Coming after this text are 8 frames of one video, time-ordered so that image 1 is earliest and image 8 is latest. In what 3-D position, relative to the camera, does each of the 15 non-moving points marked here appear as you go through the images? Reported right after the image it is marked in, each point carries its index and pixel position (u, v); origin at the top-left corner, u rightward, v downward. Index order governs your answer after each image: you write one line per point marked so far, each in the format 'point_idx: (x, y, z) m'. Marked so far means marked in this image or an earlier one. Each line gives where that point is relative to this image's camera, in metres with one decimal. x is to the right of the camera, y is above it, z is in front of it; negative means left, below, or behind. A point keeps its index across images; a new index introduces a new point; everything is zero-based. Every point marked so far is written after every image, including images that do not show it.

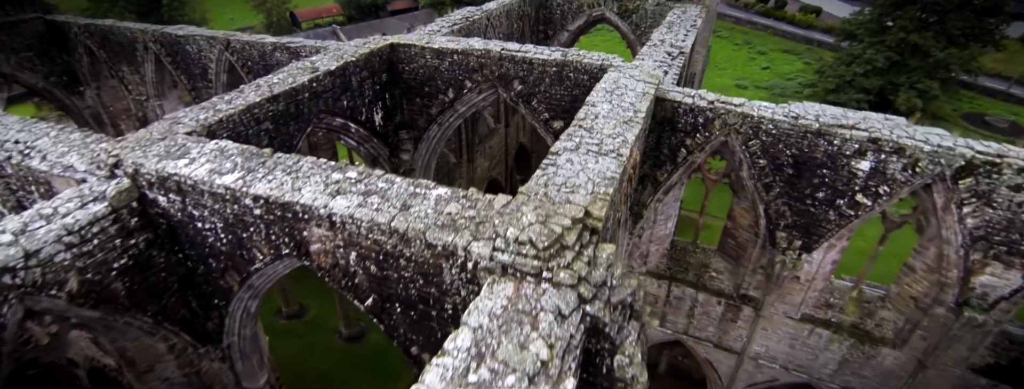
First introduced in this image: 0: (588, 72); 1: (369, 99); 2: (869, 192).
0: (+1.0, +1.7, +6.3) m
1: (-2.2, +1.4, +7.0) m
2: (+4.3, 0.0, +5.5) m
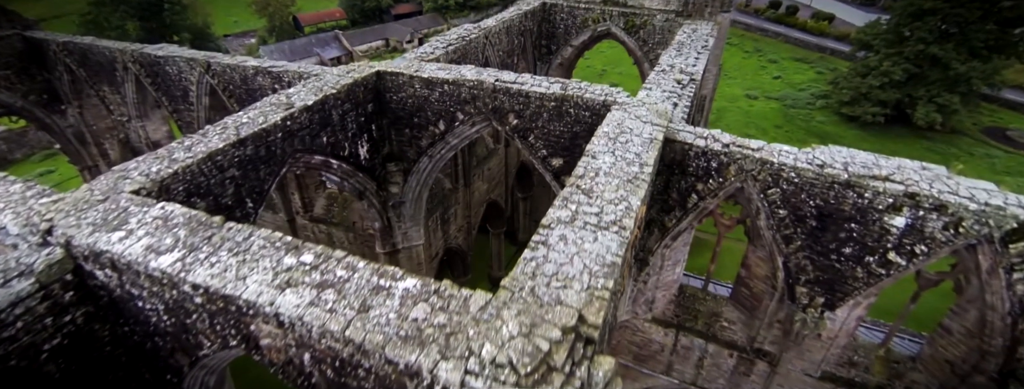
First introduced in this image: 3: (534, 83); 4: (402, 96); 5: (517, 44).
0: (+1.0, +1.1, +5.7) m
1: (-2.3, +0.9, +6.5) m
2: (+4.2, -0.6, +4.9) m
3: (+0.3, +1.5, +6.1) m
4: (-1.6, +1.4, +6.8) m
5: (+0.1, +3.7, +11.3) m
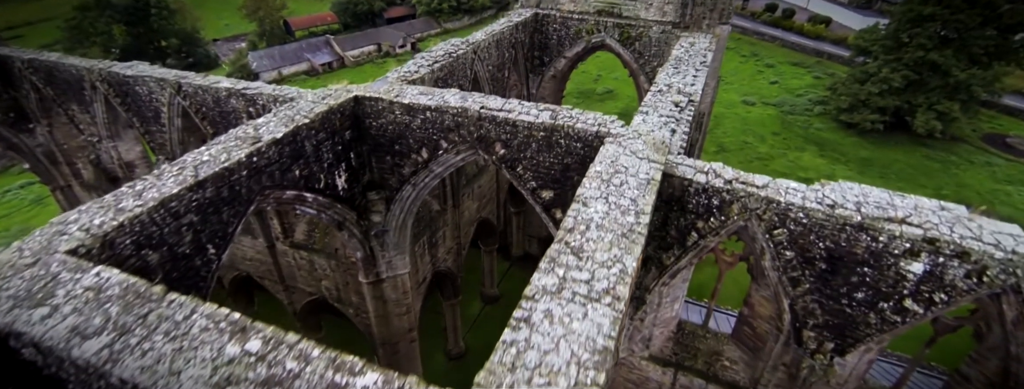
0: (+0.8, +0.6, +5.3) m
1: (-2.4, +0.4, +6.1) m
2: (+4.0, -1.0, +4.5) m
3: (+0.1, +1.0, +5.7) m
4: (-1.8, +1.0, +6.3) m
5: (-0.1, +3.3, +10.9) m
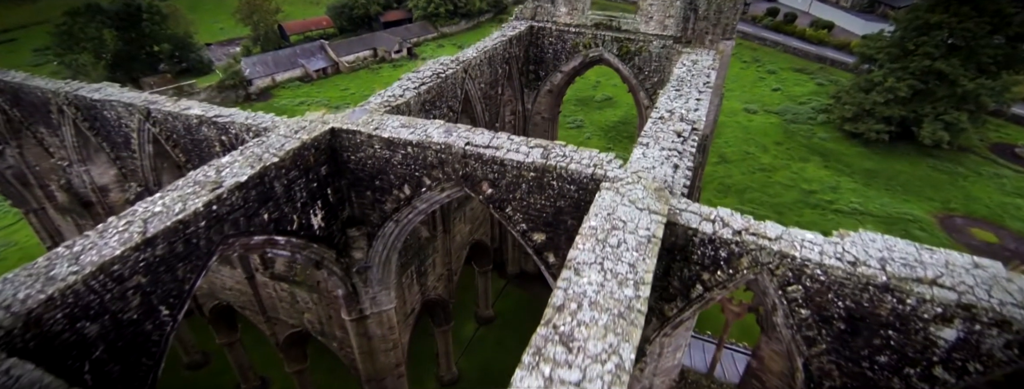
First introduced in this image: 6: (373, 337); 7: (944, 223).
0: (+0.7, +0.1, +4.9) m
1: (-2.6, -0.1, +5.6) m
2: (+3.9, -1.5, +4.1) m
3: (0.0, +0.5, +5.3) m
4: (-1.9, +0.5, +5.9) m
5: (-0.2, +2.8, +10.4) m
6: (-2.4, -2.5, +7.9) m
7: (+14.9, -1.0, +15.9) m
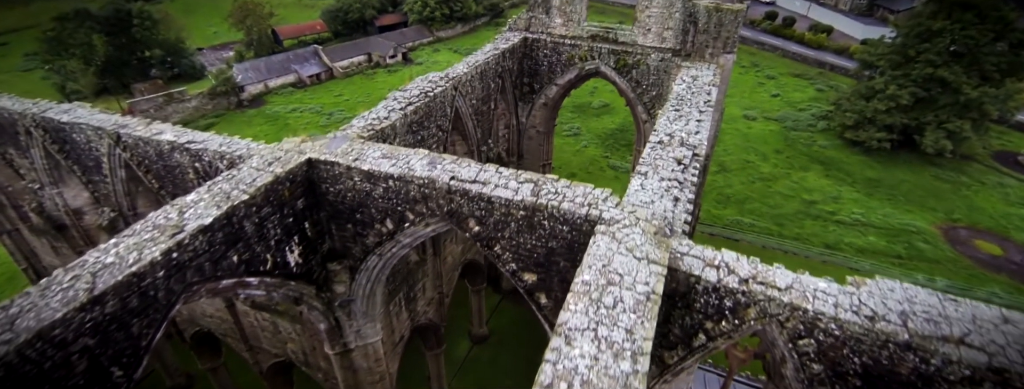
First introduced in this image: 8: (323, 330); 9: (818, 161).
0: (+0.5, -0.3, +4.5) m
1: (-2.7, -0.5, +5.2) m
2: (+3.8, -1.9, +3.7) m
3: (-0.1, +0.1, +4.9) m
4: (-2.0, +0.1, +5.5) m
5: (-0.4, +2.4, +10.1) m
6: (-2.5, -2.9, +7.5) m
7: (+14.7, -1.3, +15.6) m
8: (-2.8, -2.0, +6.7) m
9: (+12.8, +1.4, +19.2) m
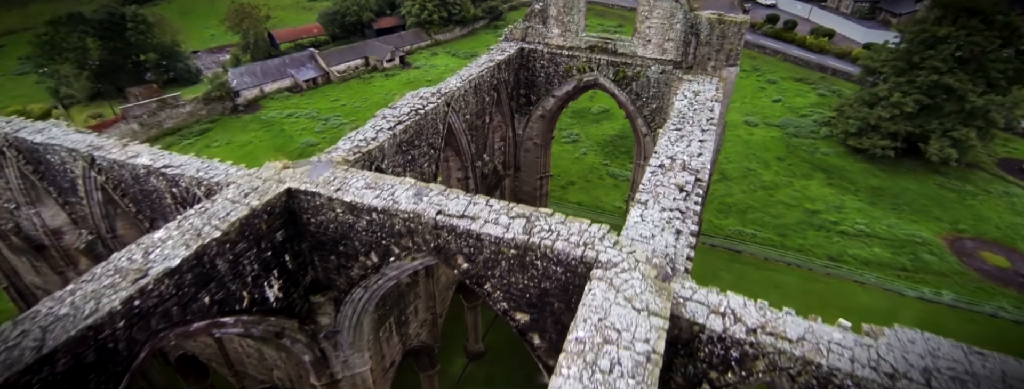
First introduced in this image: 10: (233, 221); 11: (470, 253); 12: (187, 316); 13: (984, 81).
0: (+0.5, -0.6, +4.2) m
1: (-2.8, -0.9, +4.9) m
2: (+3.7, -2.3, +3.4) m
3: (-0.2, -0.2, +4.6) m
4: (-2.1, -0.3, +5.2) m
5: (-0.5, +2.0, +9.8) m
6: (-2.6, -3.2, +7.2) m
7: (+14.6, -1.7, +15.3) m
8: (-2.9, -2.3, +6.4) m
9: (+12.7, +1.1, +18.9) m
10: (-2.8, -0.3, +4.6) m
11: (-0.4, -0.6, +4.6) m
12: (-3.0, -1.1, +4.3) m
13: (+17.6, +4.2, +17.2) m
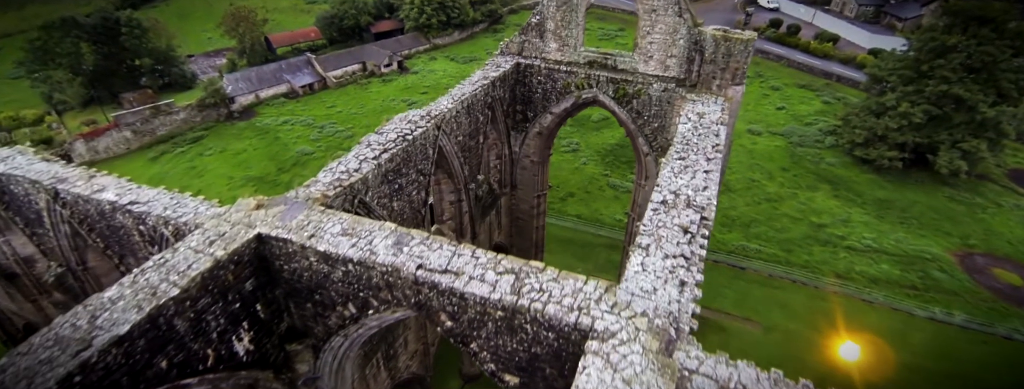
0: (+0.3, -1.1, +3.8) m
1: (-2.9, -1.3, +4.5) m
2: (+3.6, -2.8, +3.0) m
3: (-0.3, -0.7, +4.2) m
4: (-2.2, -0.8, +4.8) m
5: (-0.6, +1.5, +9.4) m
6: (-2.7, -3.7, +6.8) m
7: (+14.5, -2.2, +14.8) m
8: (-3.0, -2.8, +6.0) m
9: (+12.6, +0.6, +18.5) m
10: (-2.9, -0.7, +4.2) m
11: (-0.5, -1.1, +4.2) m
12: (-3.2, -1.6, +3.9) m
13: (+17.6, +3.8, +16.8) m
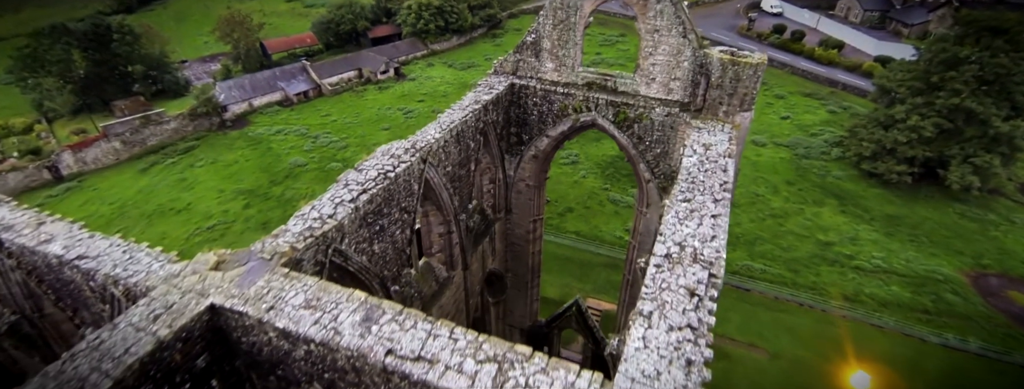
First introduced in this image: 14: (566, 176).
0: (+0.2, -1.7, +3.2) m
1: (-3.0, -1.9, +4.0) m
2: (+3.4, -3.4, +2.4) m
3: (-0.5, -1.3, +3.6) m
4: (-2.4, -1.4, +4.2) m
5: (-0.7, +0.9, +8.8) m
6: (-2.8, -4.3, +6.3) m
7: (+14.4, -2.8, +14.3) m
8: (-3.1, -3.4, +5.5) m
9: (+12.5, 0.0, +17.9) m
10: (-3.0, -1.3, +3.7) m
11: (-0.7, -1.7, +3.6) m
12: (-3.3, -2.2, +3.4) m
13: (+17.5, +3.2, +16.2) m
14: (+2.3, +0.8, +19.4) m
